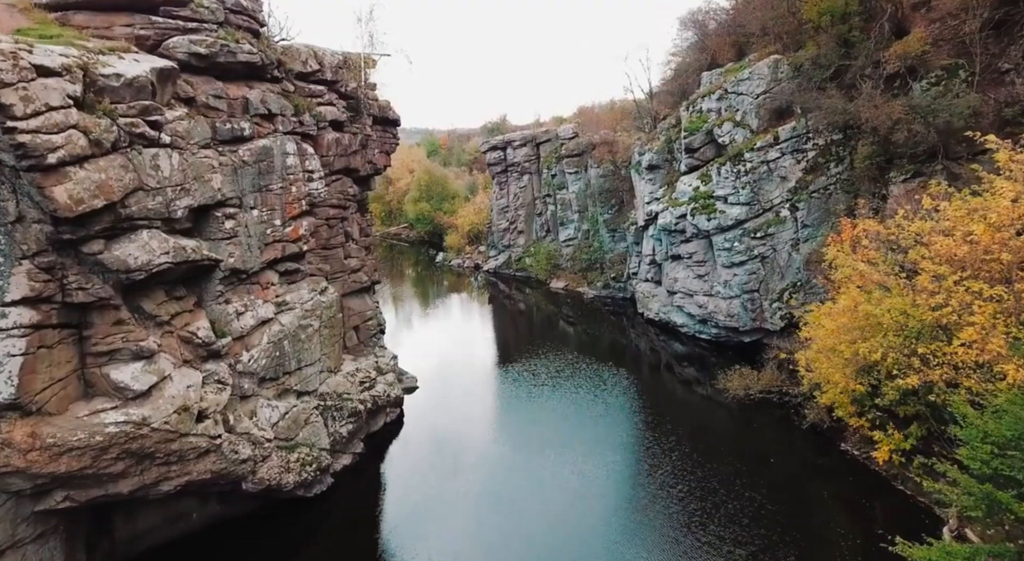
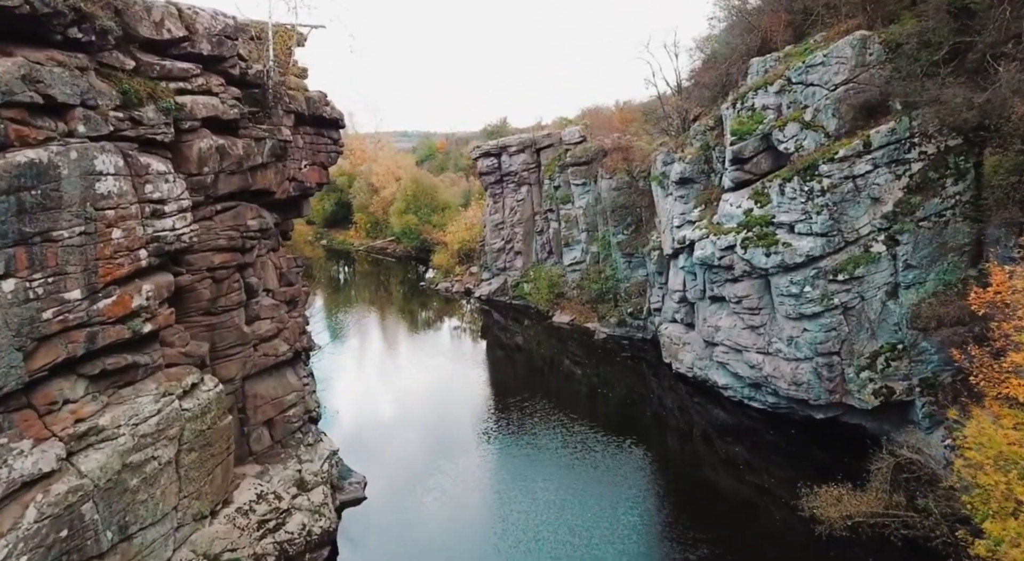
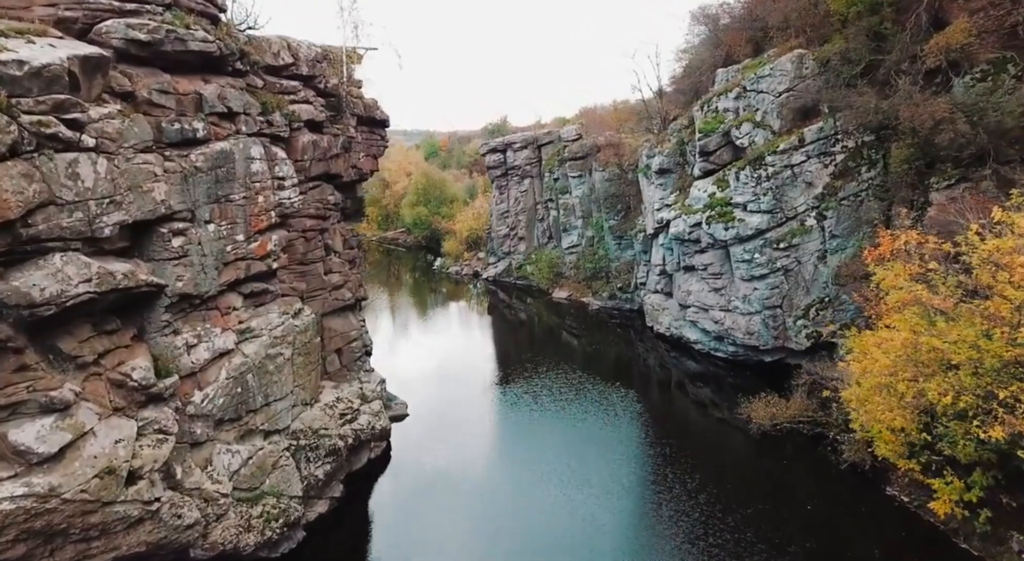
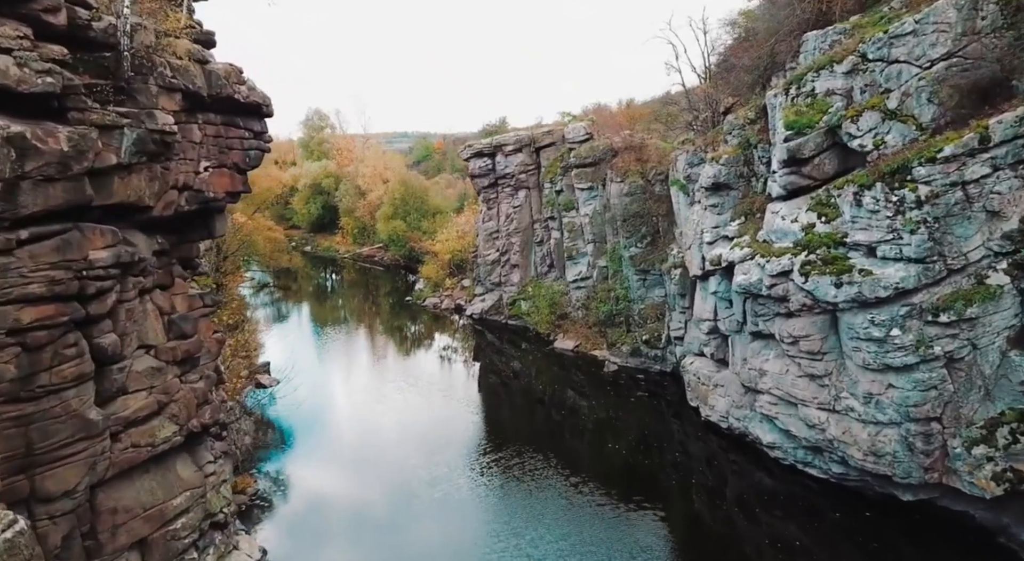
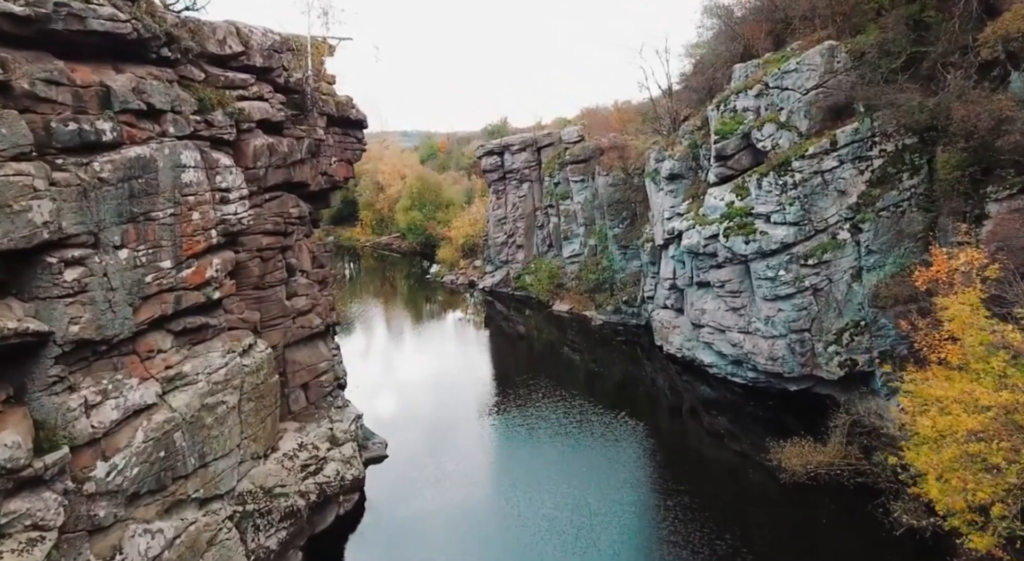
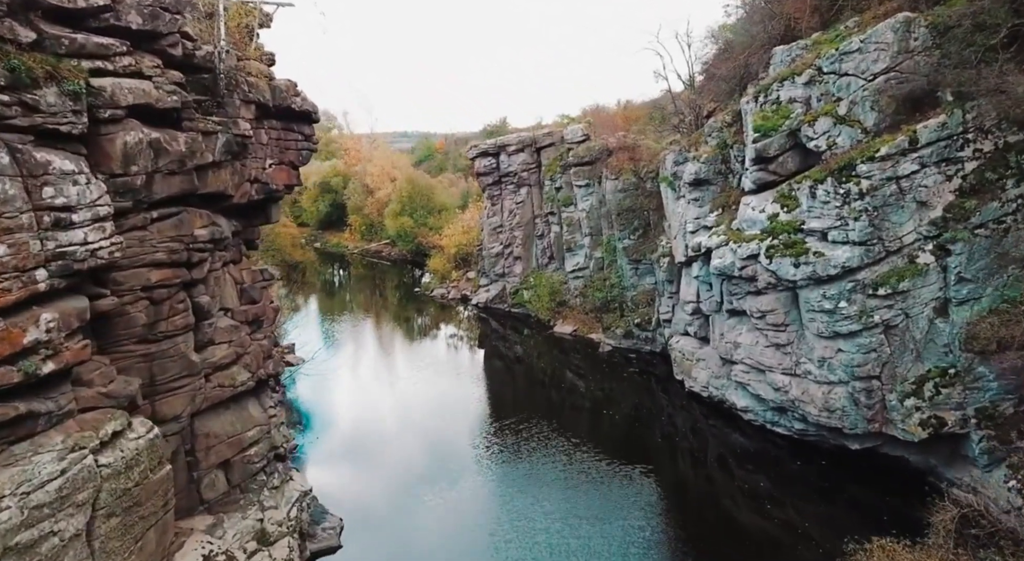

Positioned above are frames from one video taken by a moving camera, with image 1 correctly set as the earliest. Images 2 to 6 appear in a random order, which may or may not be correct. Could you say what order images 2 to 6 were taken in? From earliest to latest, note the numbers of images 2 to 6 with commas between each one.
3, 5, 2, 6, 4
